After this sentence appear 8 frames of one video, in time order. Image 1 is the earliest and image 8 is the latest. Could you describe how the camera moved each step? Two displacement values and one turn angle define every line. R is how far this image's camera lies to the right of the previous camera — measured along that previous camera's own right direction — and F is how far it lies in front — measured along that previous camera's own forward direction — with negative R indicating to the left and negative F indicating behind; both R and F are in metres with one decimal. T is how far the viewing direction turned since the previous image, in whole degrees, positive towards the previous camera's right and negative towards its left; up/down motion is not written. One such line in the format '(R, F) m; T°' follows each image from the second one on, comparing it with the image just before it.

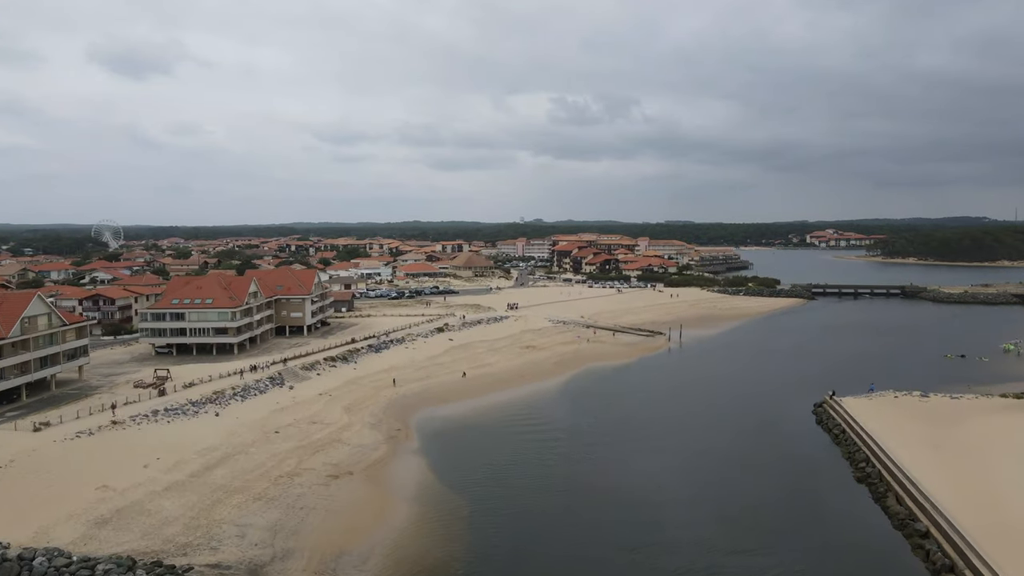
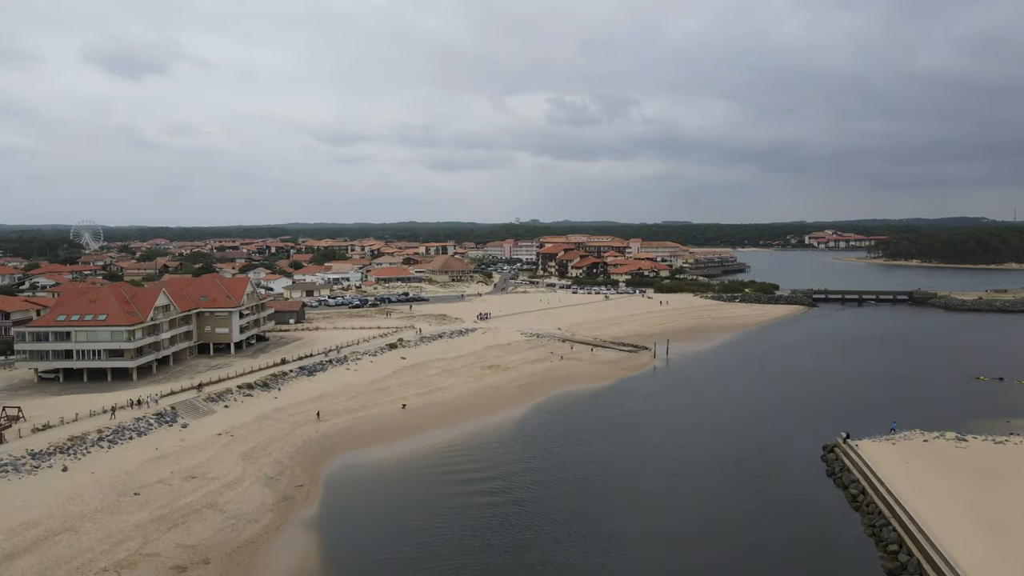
(+1.5, +4.3) m; 0°
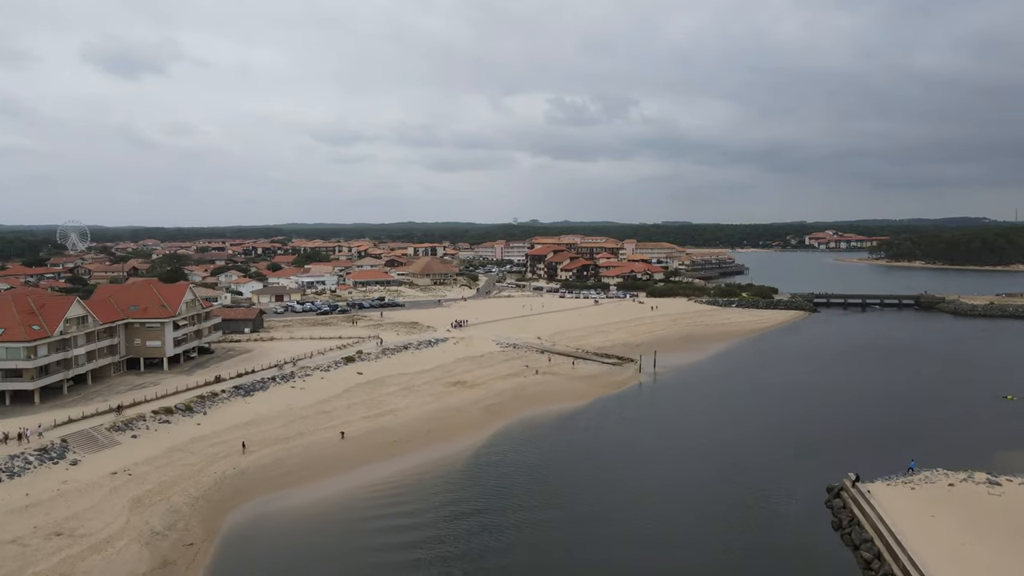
(+1.1, +3.0) m; 0°
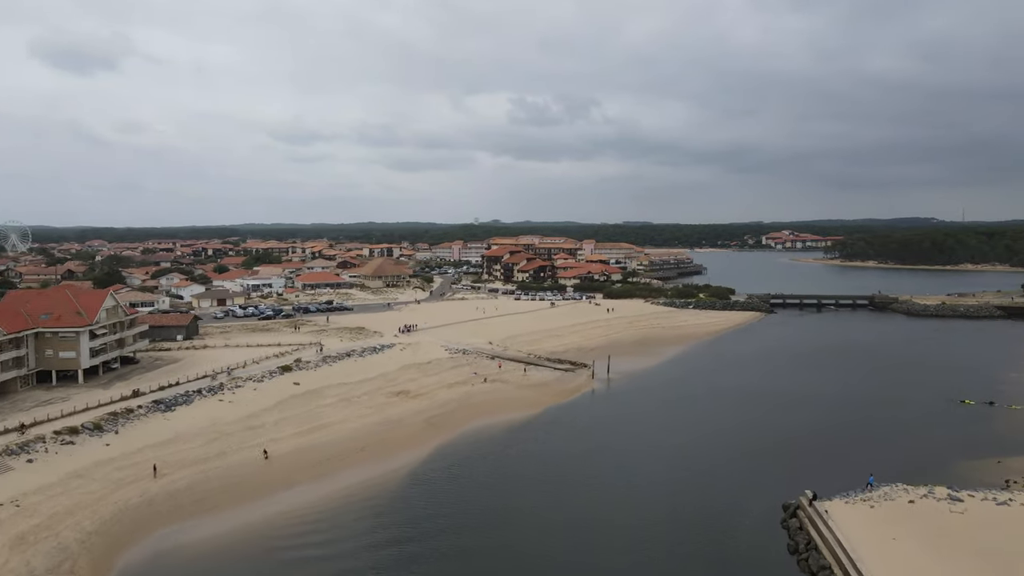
(+0.6, +1.2) m; +3°
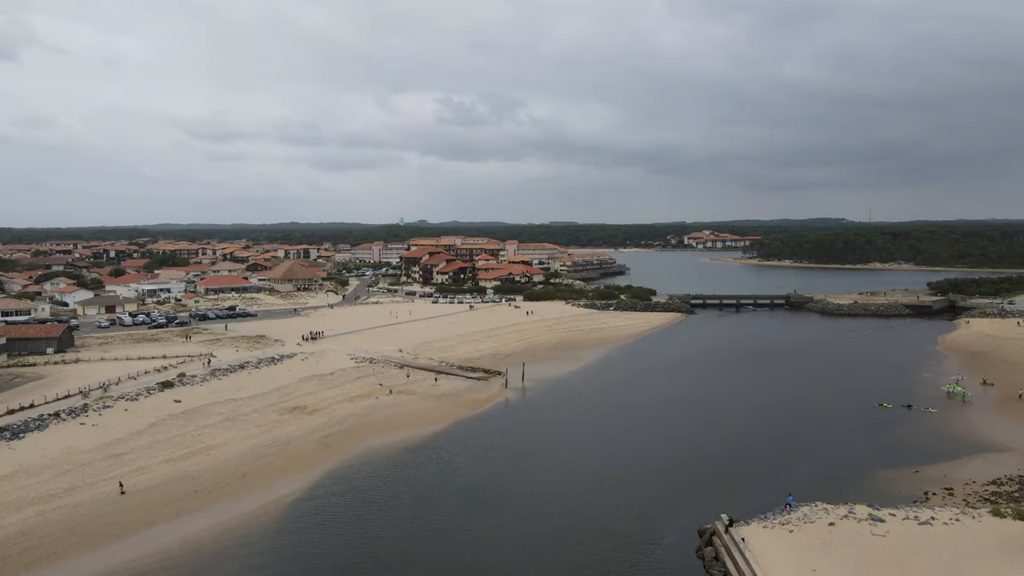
(+0.7, +1.6) m; +6°
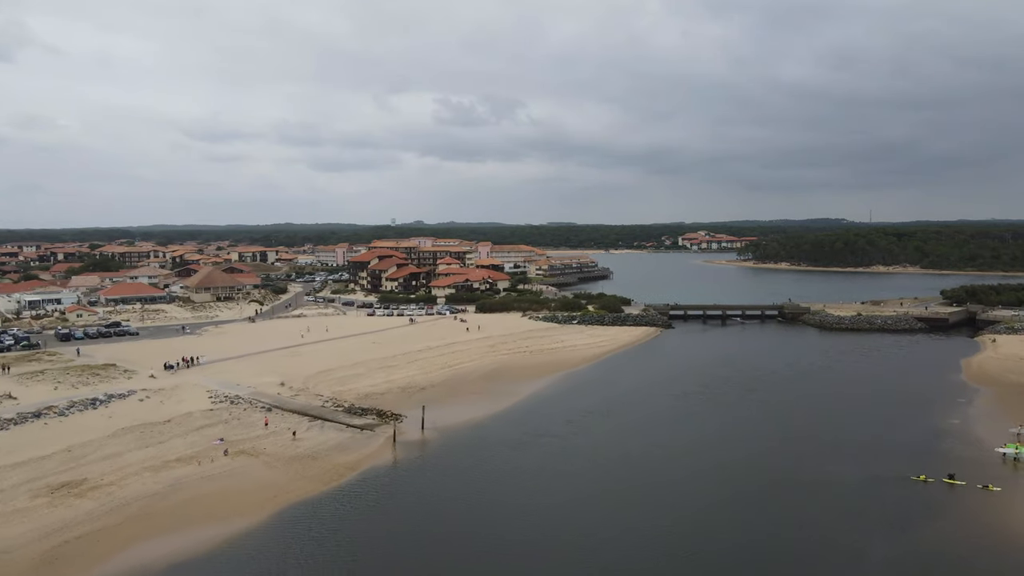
(+3.0, +6.8) m; 0°
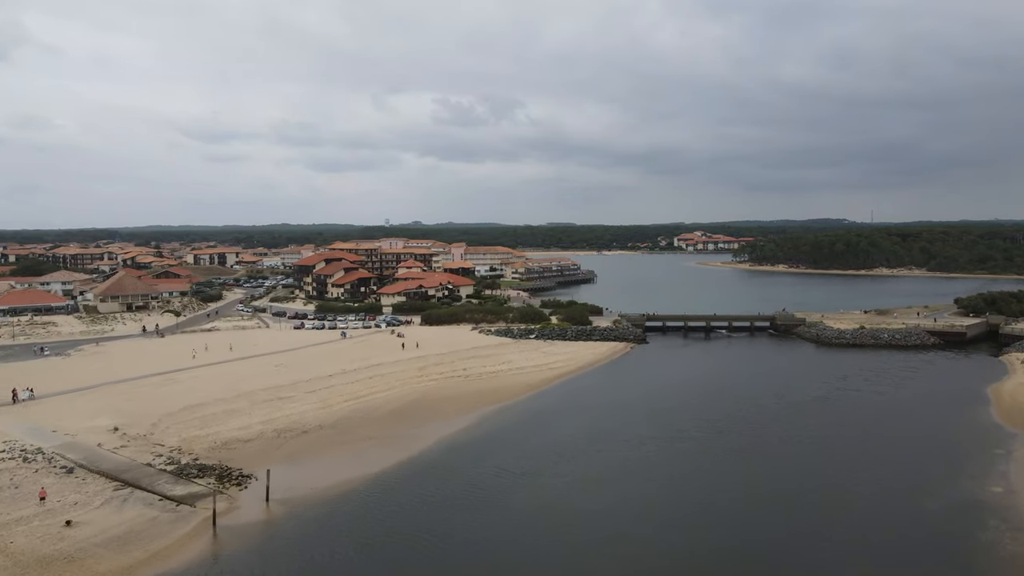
(+2.6, +5.8) m; 0°
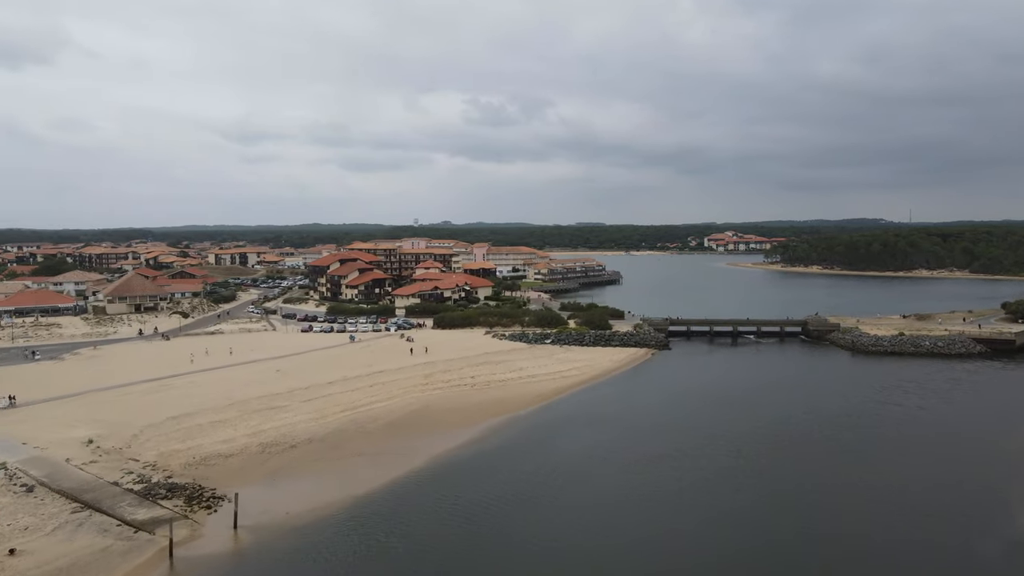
(+0.7, +1.7) m; -2°
